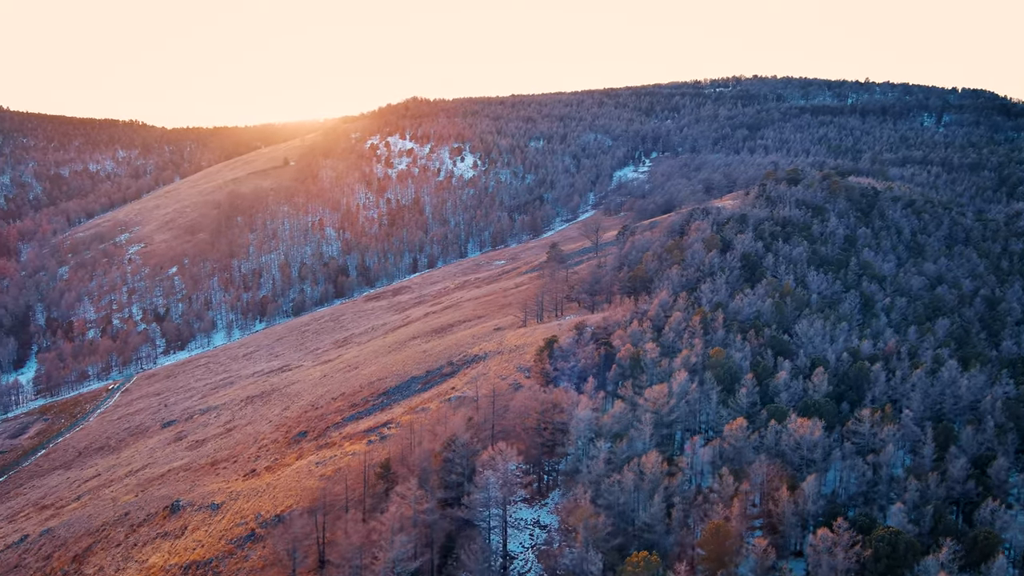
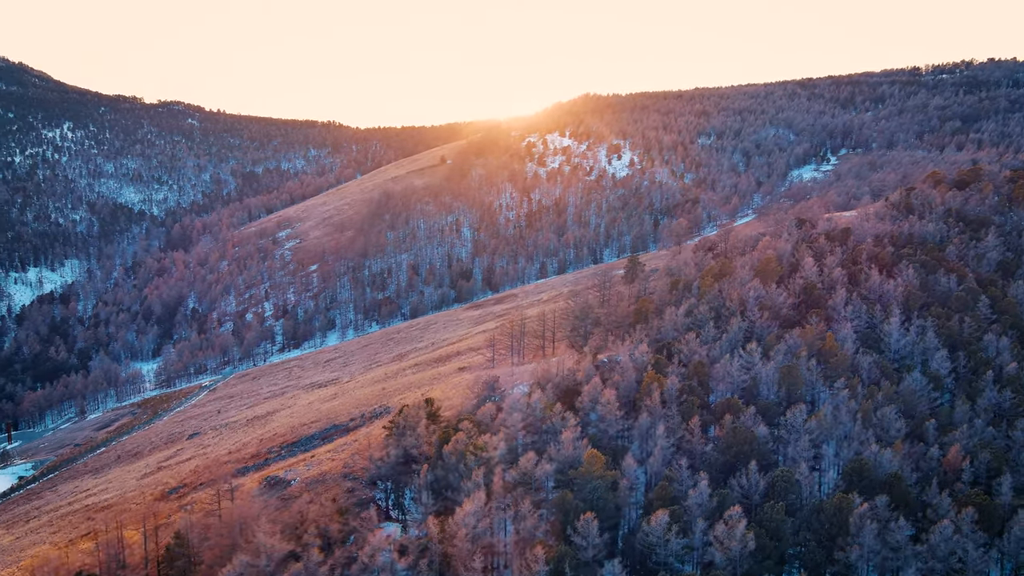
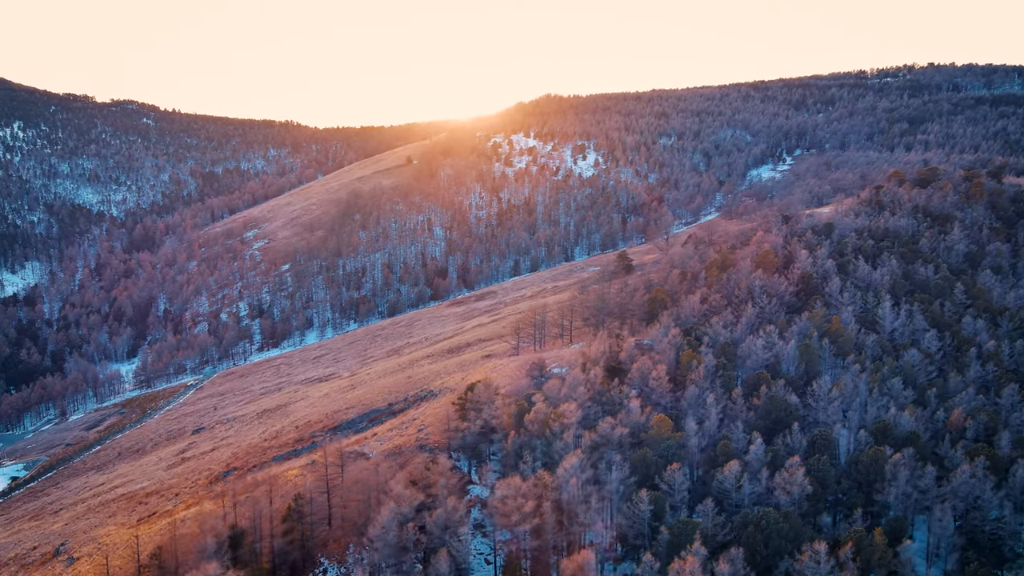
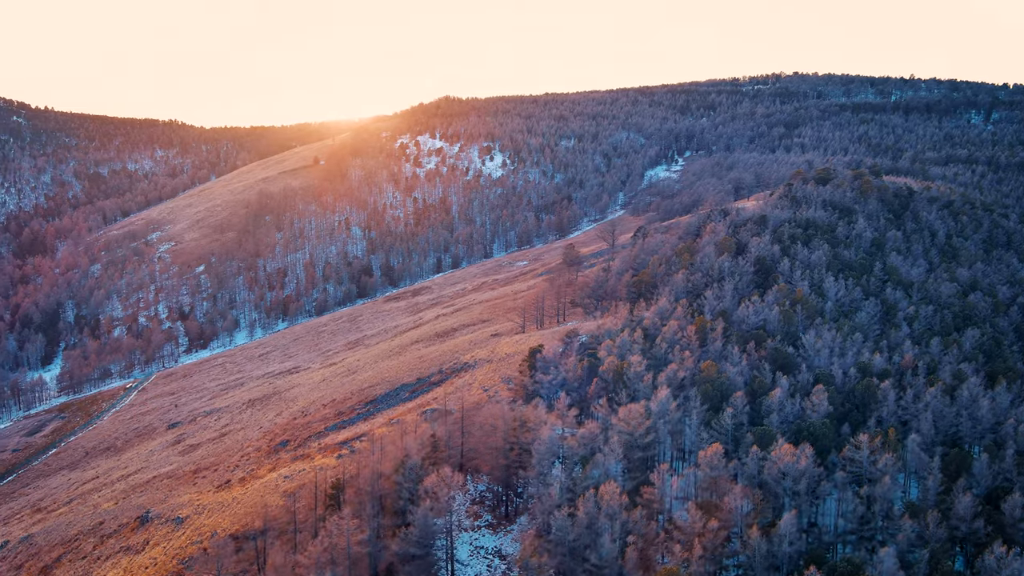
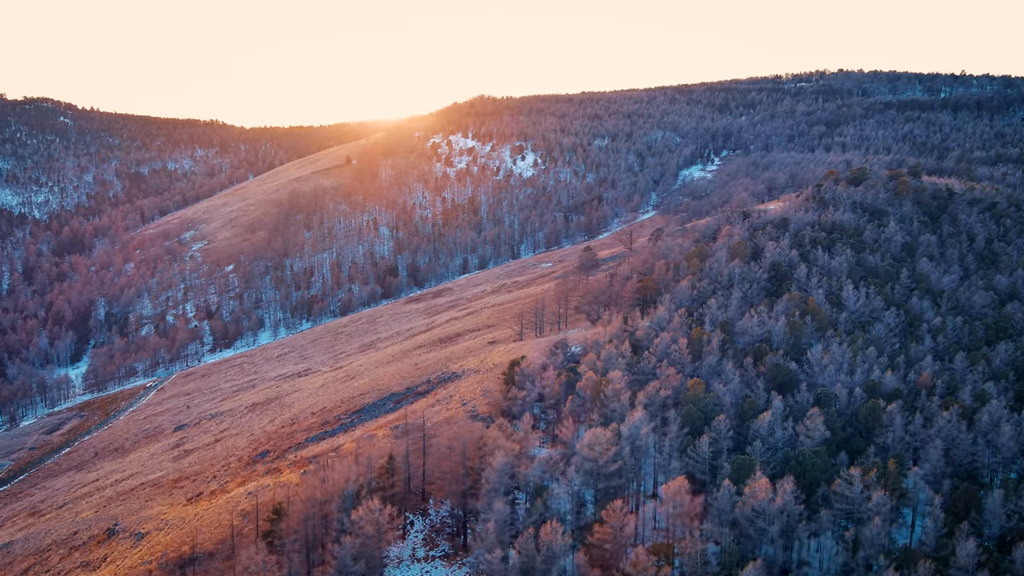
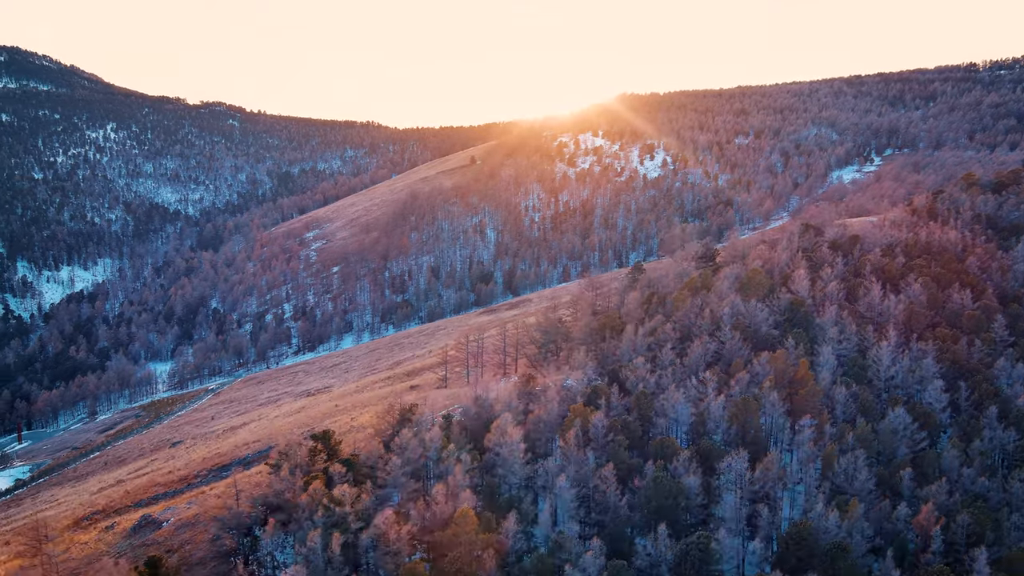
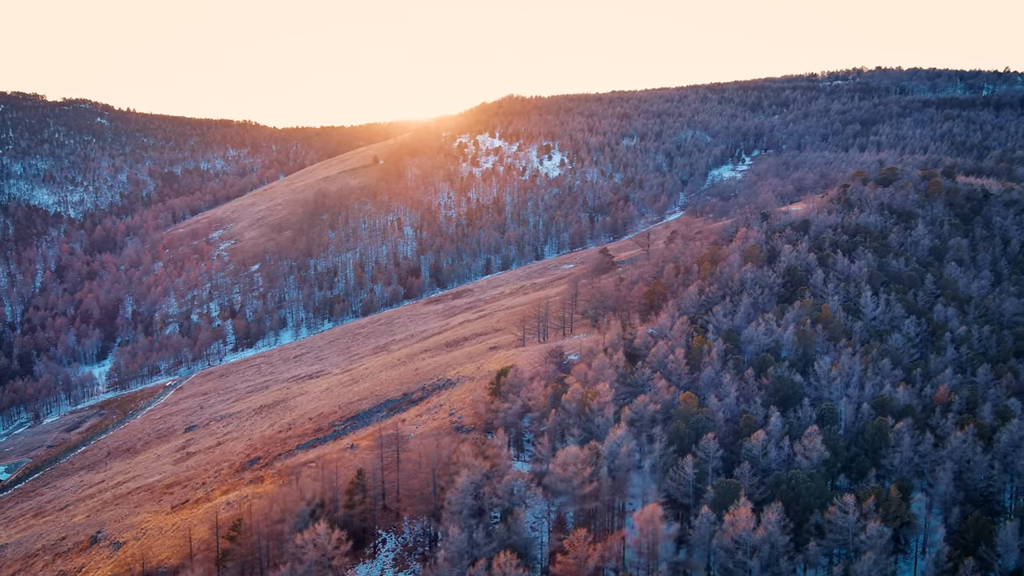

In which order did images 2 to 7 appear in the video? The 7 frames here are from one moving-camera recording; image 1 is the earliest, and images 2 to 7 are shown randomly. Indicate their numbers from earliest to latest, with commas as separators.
4, 5, 7, 3, 2, 6
